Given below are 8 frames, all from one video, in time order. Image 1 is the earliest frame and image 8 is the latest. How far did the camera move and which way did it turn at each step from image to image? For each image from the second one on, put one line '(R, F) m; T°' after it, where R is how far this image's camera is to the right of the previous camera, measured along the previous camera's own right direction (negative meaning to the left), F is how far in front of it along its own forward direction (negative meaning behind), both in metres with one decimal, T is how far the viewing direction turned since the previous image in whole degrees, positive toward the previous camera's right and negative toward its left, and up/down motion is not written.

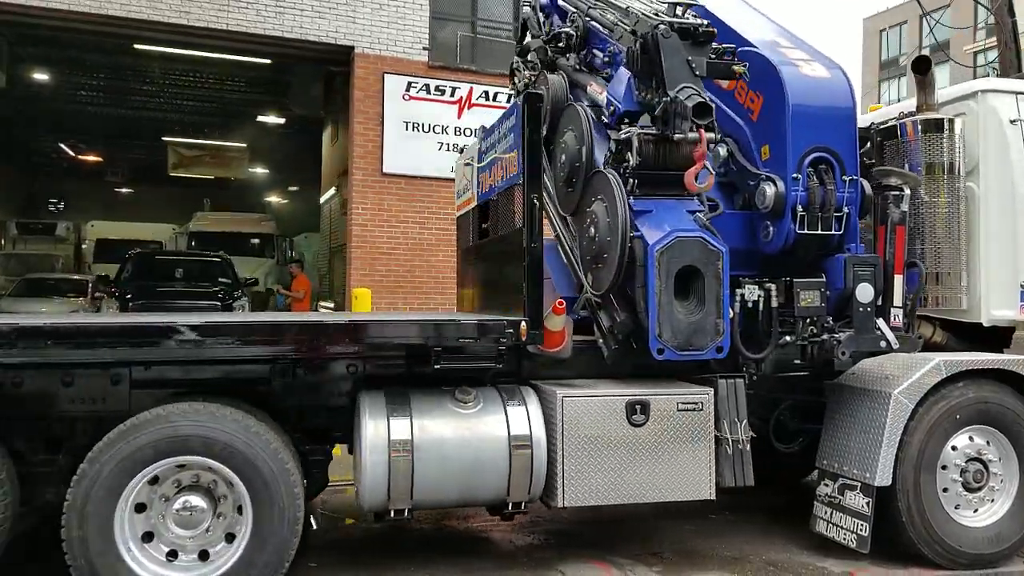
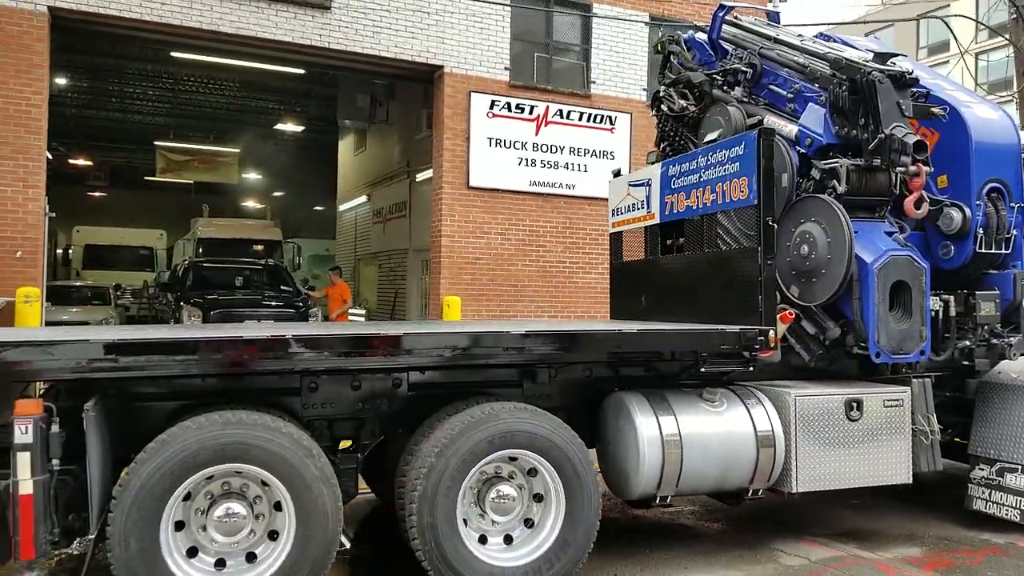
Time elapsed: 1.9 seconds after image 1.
(-1.8, -0.4) m; +5°
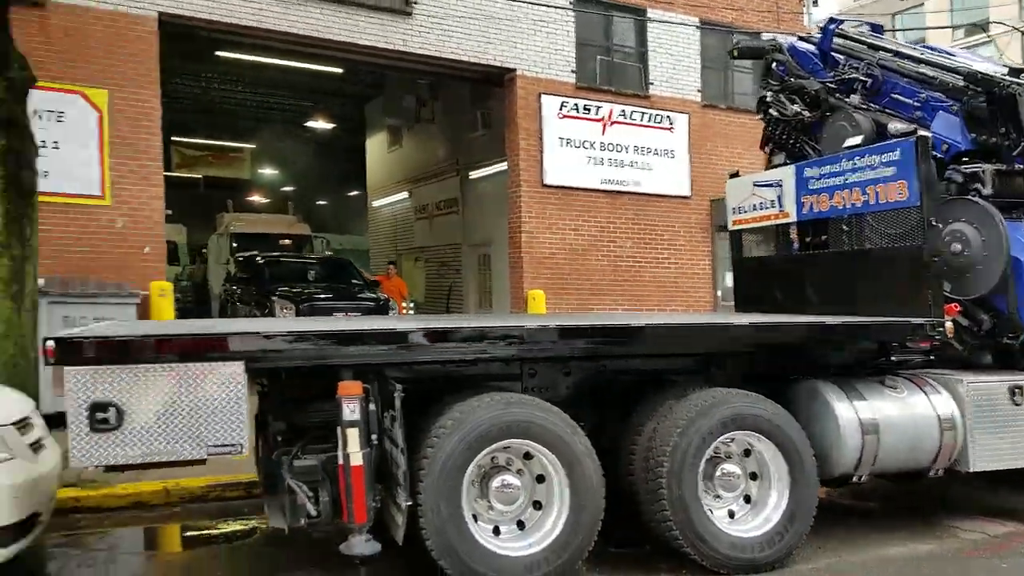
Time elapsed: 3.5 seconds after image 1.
(-1.5, -0.4) m; +3°
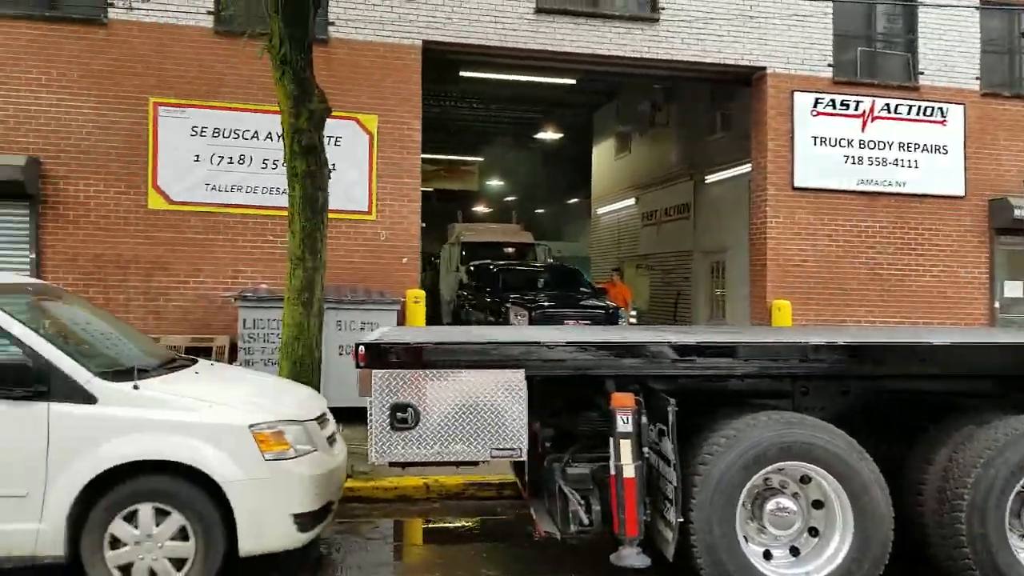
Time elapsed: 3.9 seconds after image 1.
(-0.3, 0.0) m; -15°
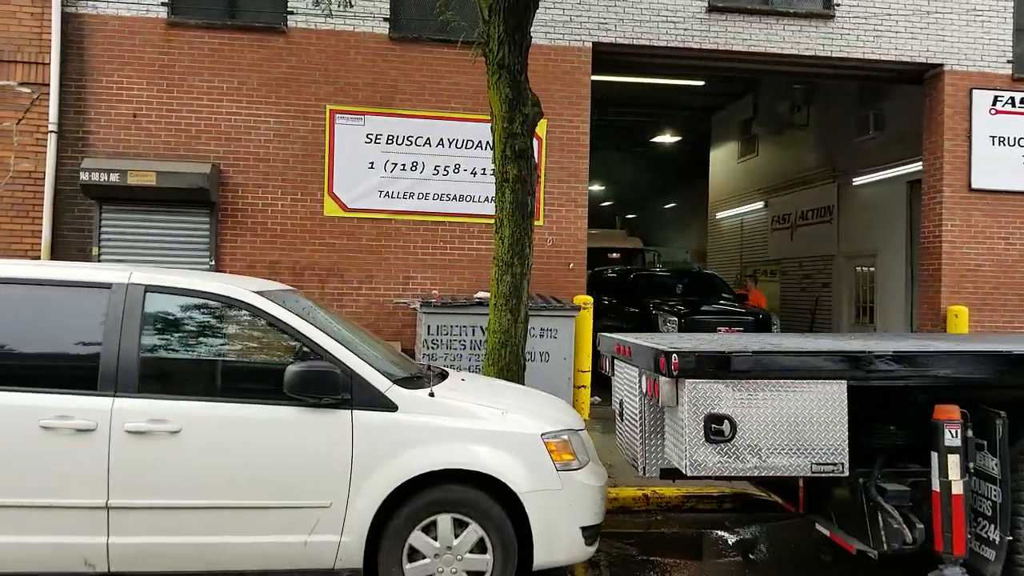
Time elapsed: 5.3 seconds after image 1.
(-1.3, +0.1) m; -3°
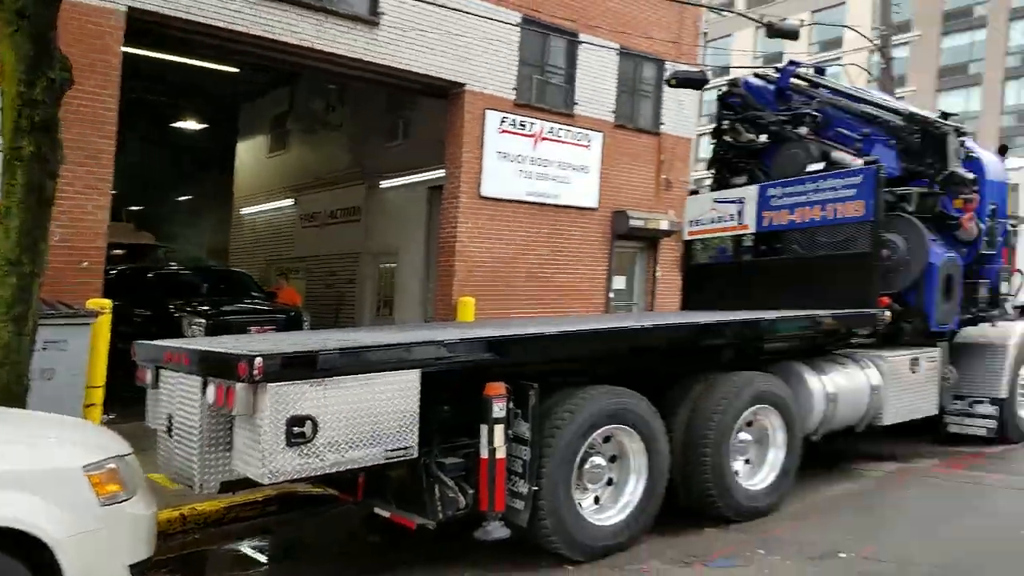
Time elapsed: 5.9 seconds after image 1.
(-0.2, +0.2) m; +34°
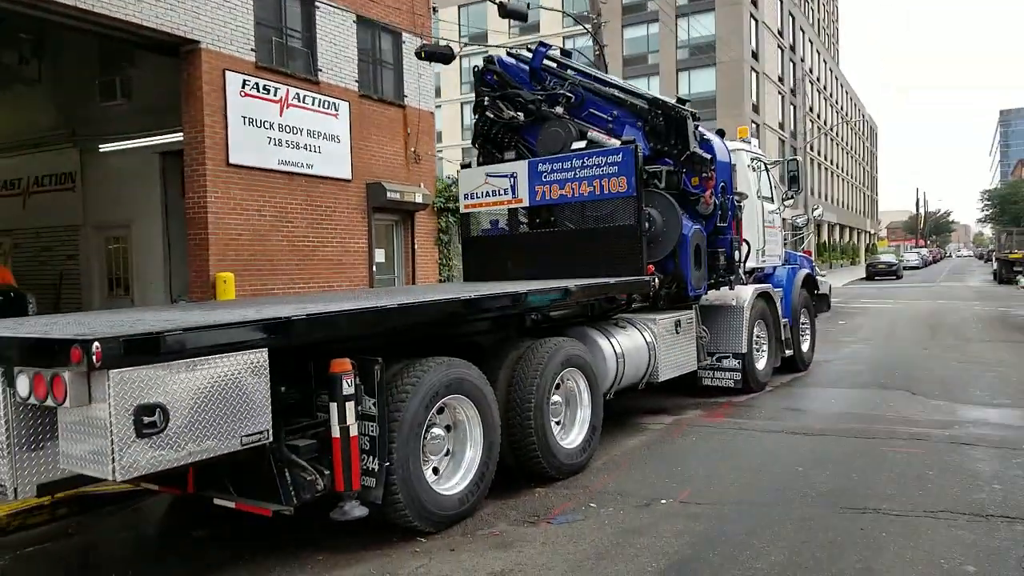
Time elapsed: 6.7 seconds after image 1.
(-0.8, +0.2) m; +21°
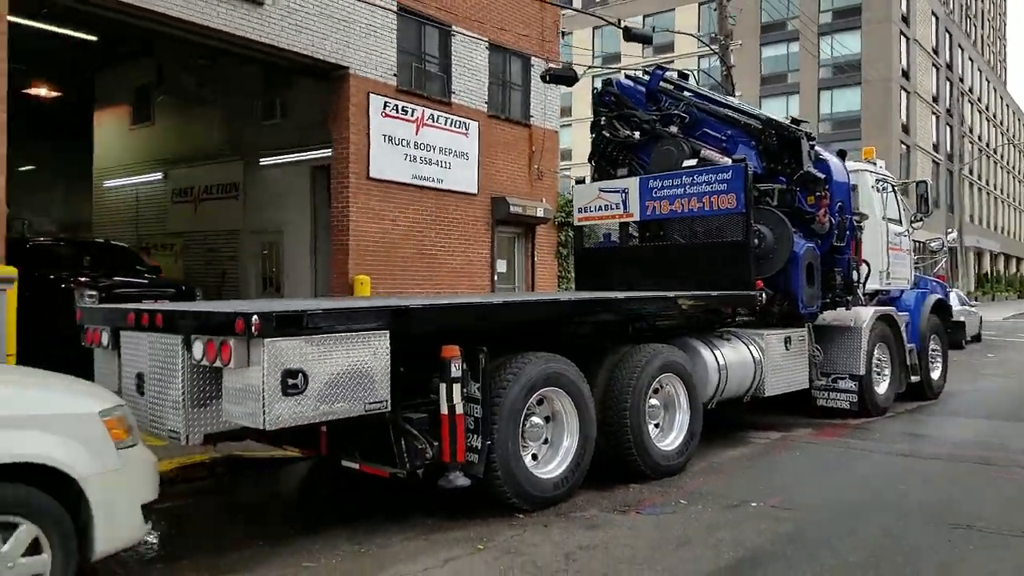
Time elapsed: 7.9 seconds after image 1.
(+0.2, -0.5) m; -9°
